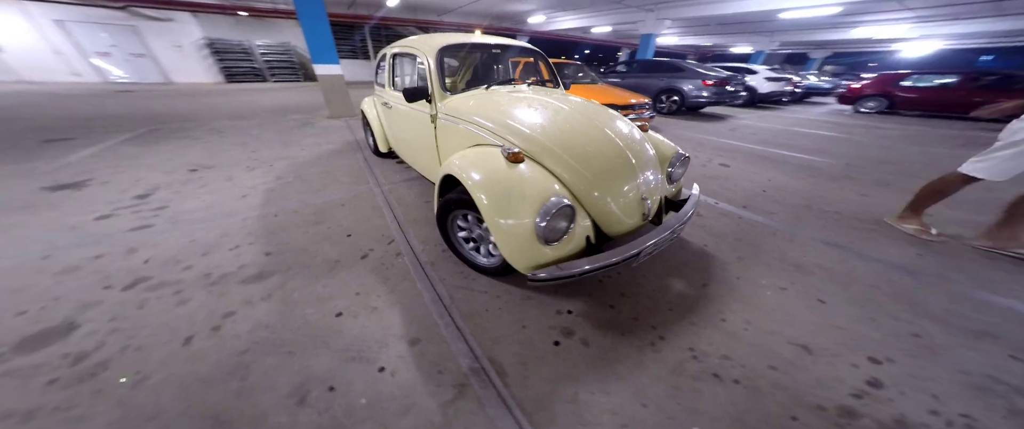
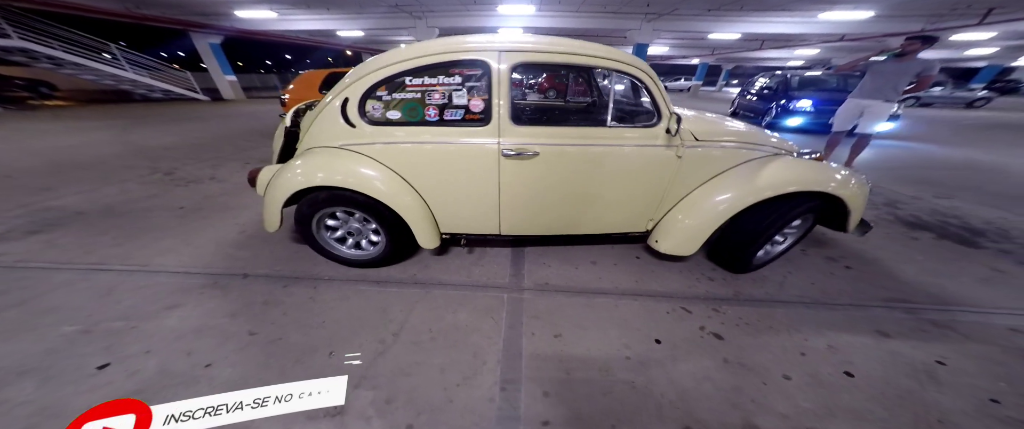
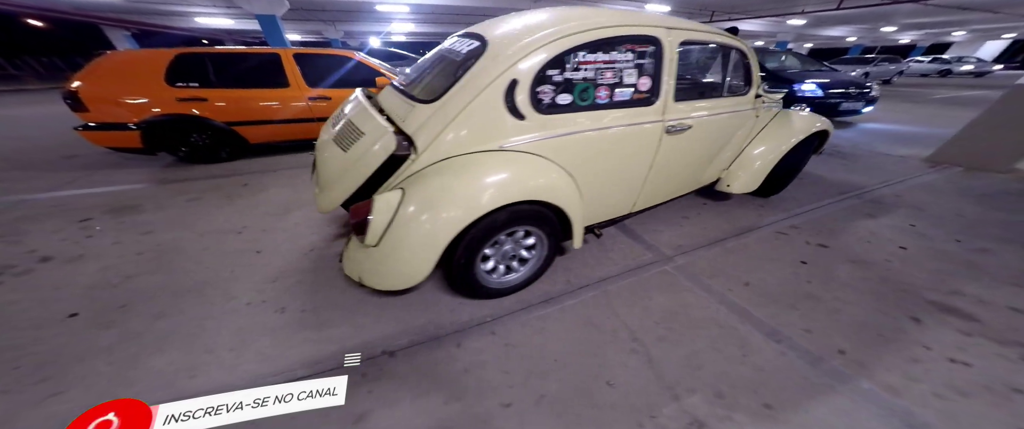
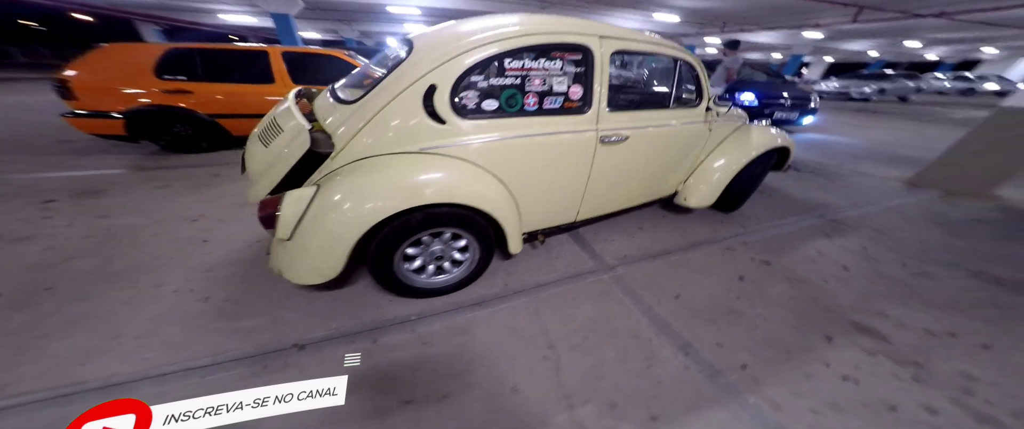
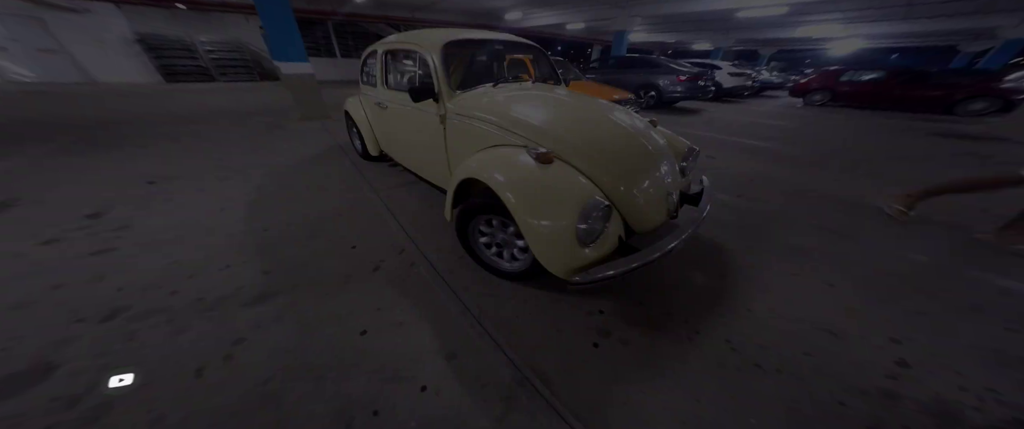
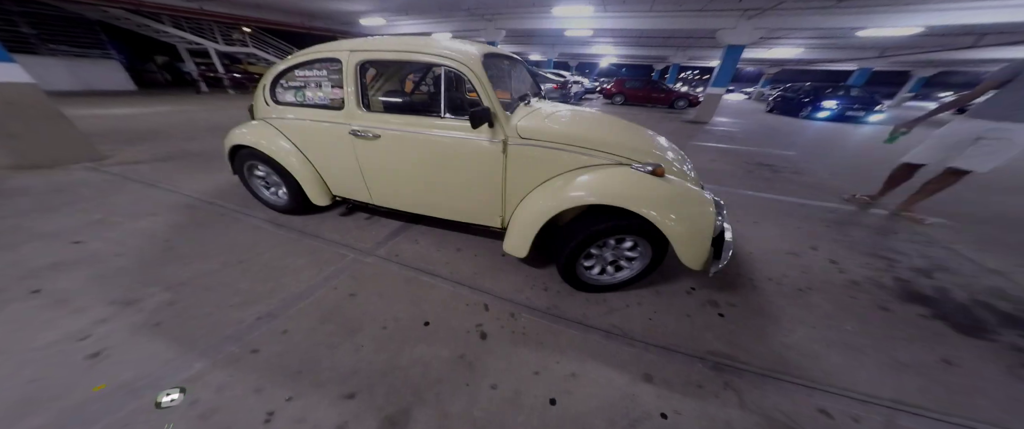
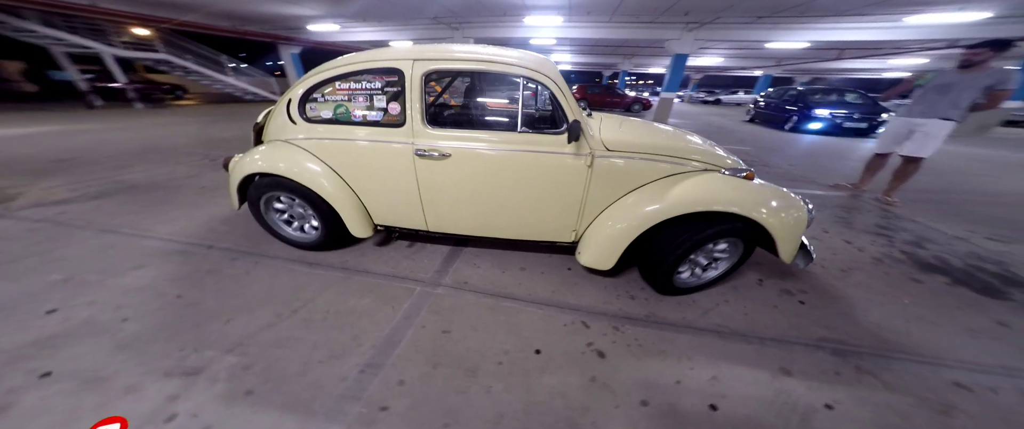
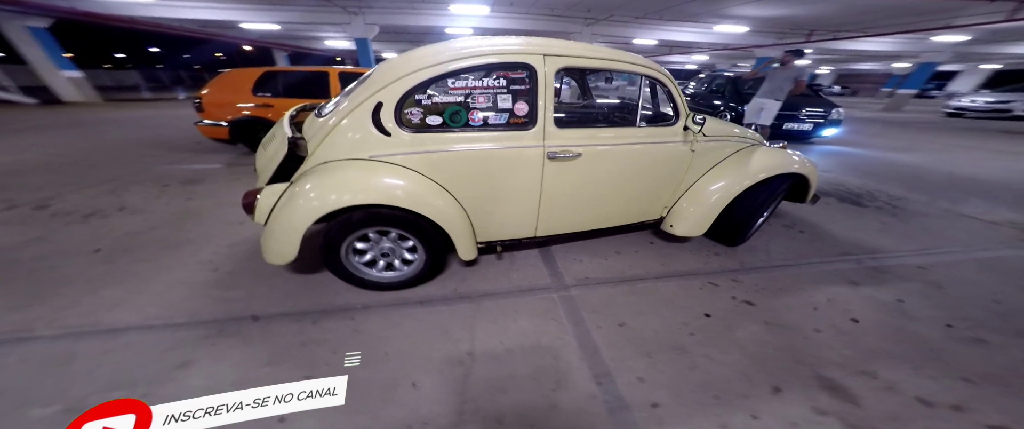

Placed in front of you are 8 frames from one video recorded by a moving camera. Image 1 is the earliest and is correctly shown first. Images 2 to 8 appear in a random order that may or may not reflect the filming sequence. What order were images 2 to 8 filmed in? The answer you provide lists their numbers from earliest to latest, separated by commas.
5, 6, 7, 2, 8, 4, 3
